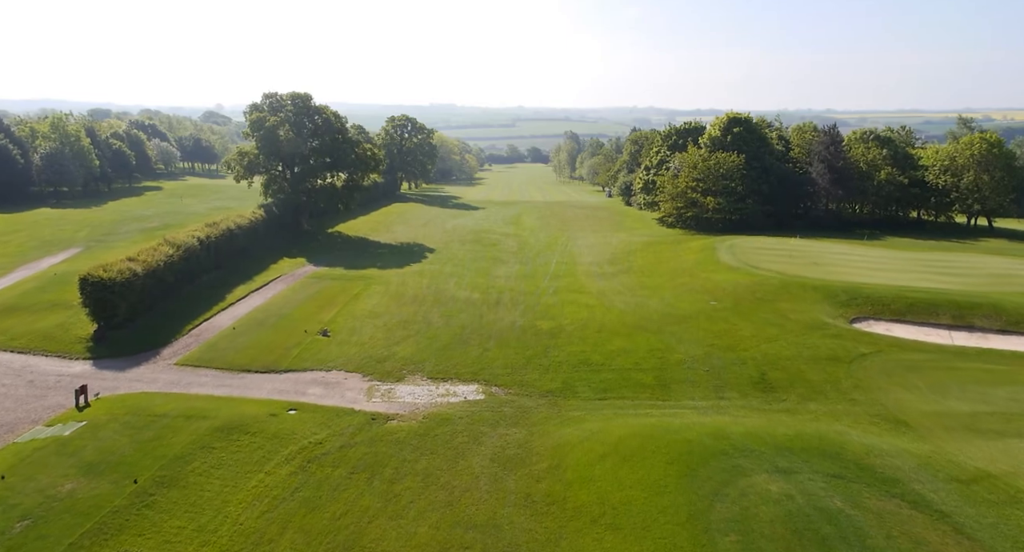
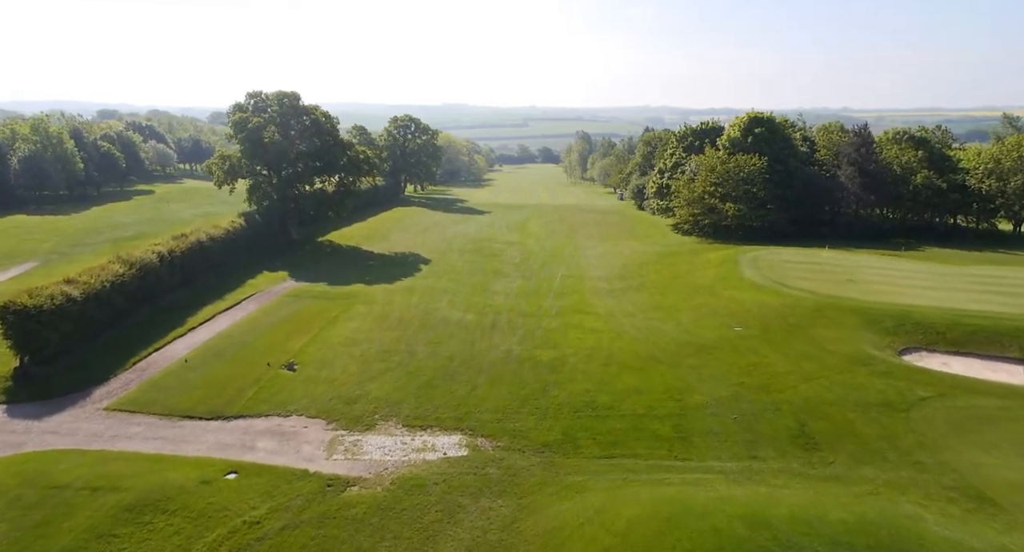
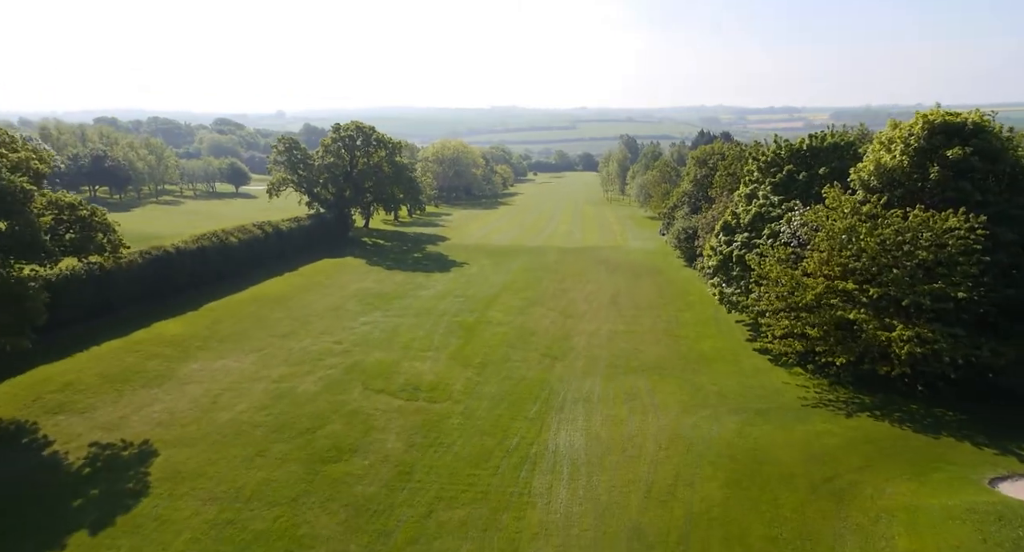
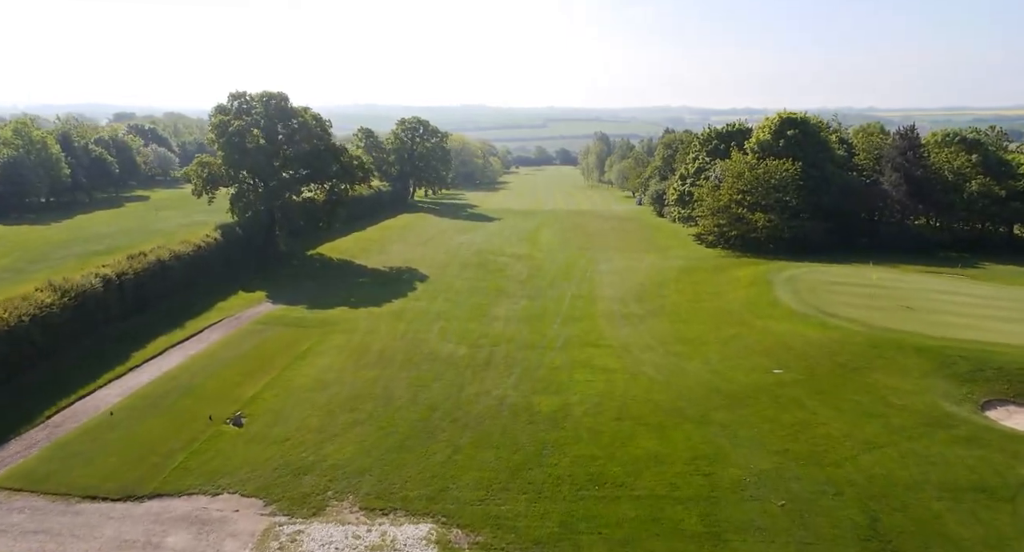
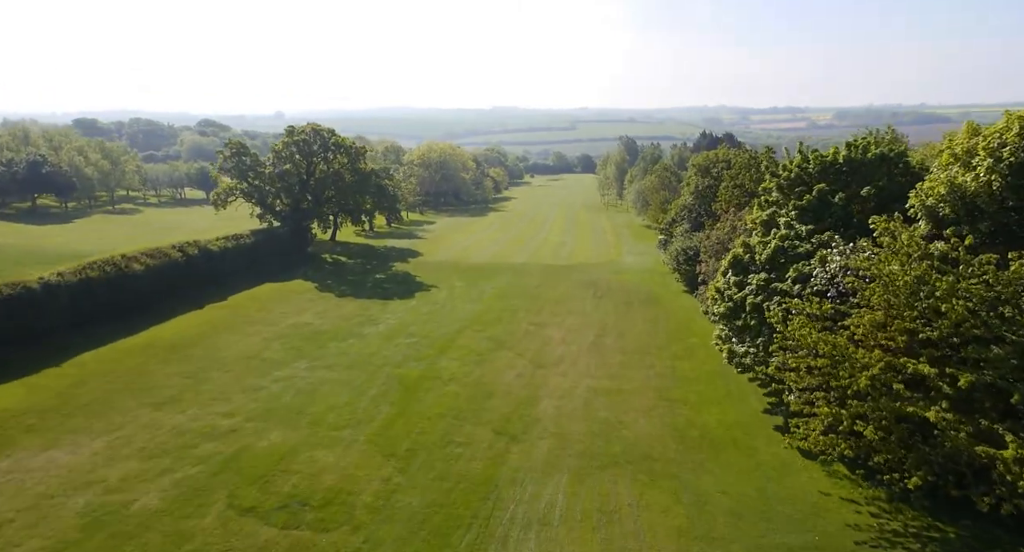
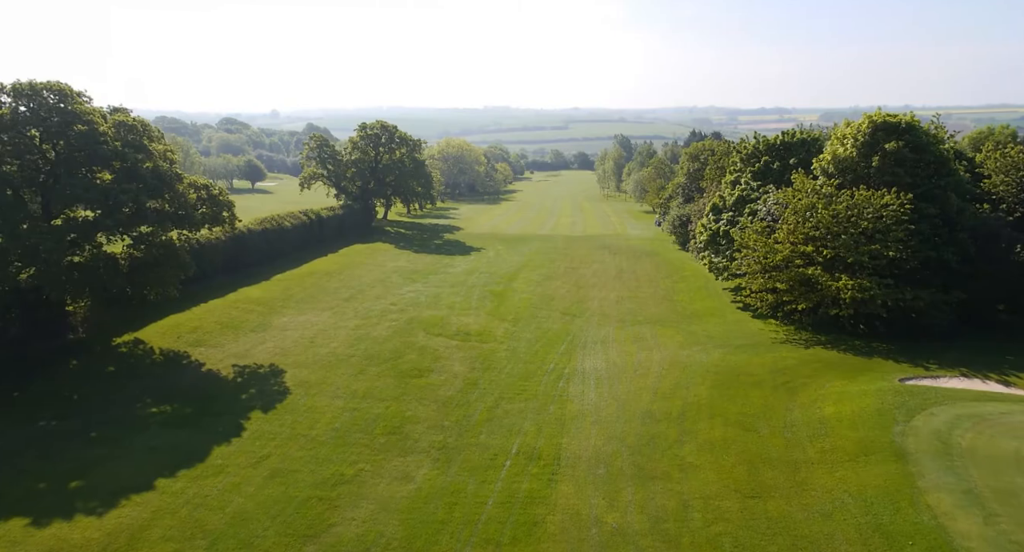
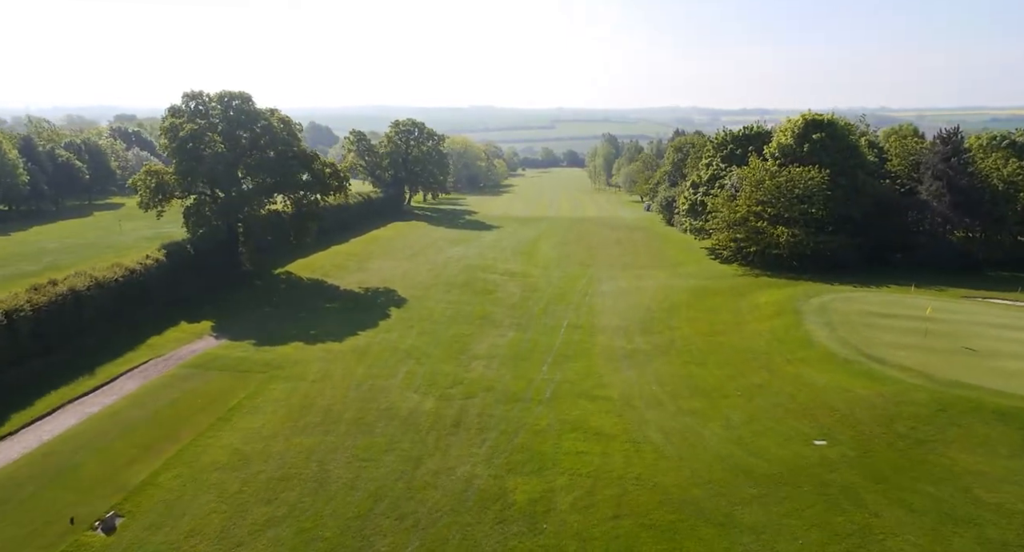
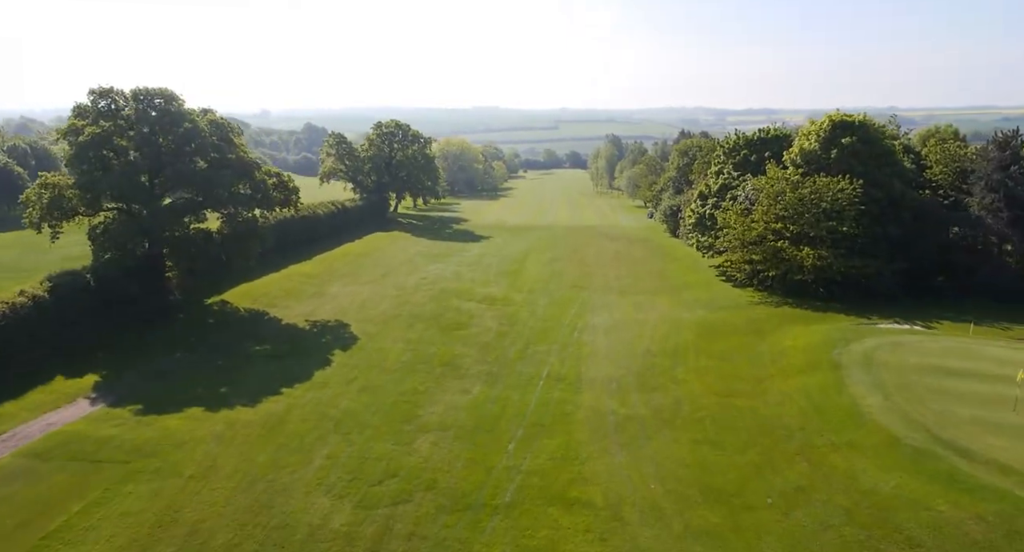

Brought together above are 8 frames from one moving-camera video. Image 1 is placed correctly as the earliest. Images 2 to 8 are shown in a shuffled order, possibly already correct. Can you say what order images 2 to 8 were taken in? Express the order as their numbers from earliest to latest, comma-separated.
2, 4, 7, 8, 6, 3, 5
